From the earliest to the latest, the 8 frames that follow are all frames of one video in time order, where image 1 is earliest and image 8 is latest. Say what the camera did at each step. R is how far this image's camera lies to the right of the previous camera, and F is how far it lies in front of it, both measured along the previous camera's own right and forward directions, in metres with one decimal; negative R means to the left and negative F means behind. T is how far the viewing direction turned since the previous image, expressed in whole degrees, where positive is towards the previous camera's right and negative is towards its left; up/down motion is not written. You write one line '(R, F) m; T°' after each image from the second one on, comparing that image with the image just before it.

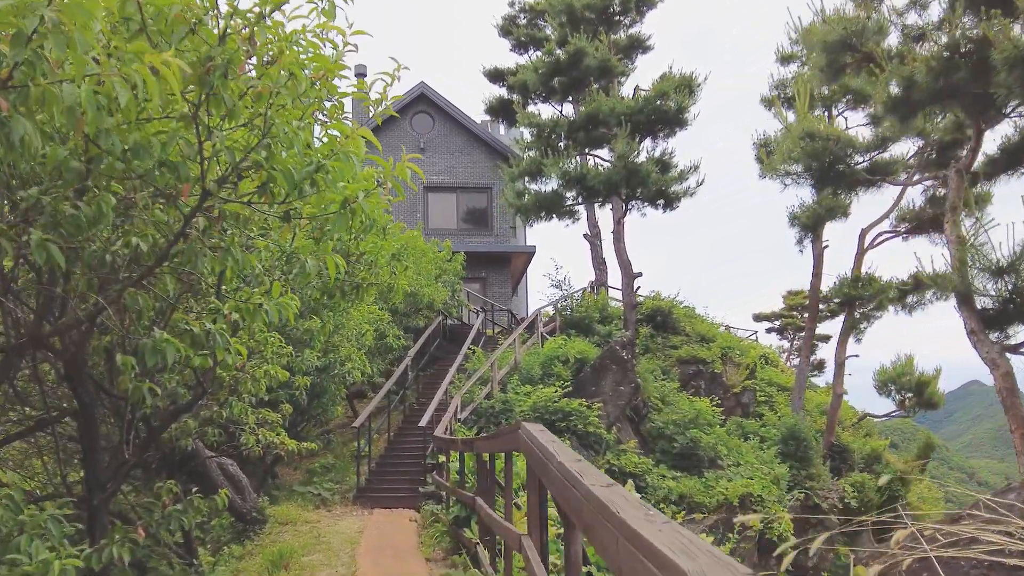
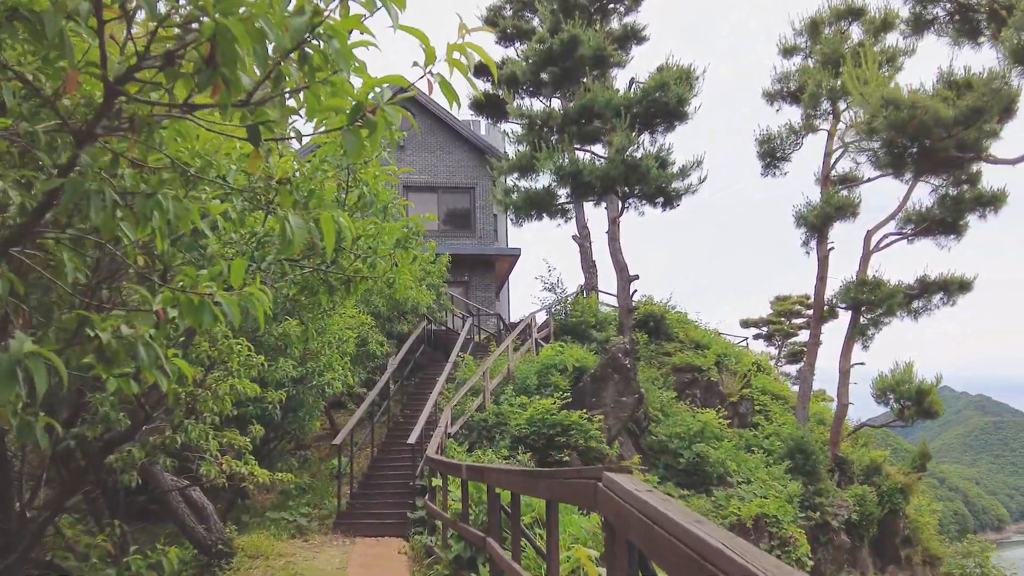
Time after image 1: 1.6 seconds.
(-0.2, +1.1) m; +1°
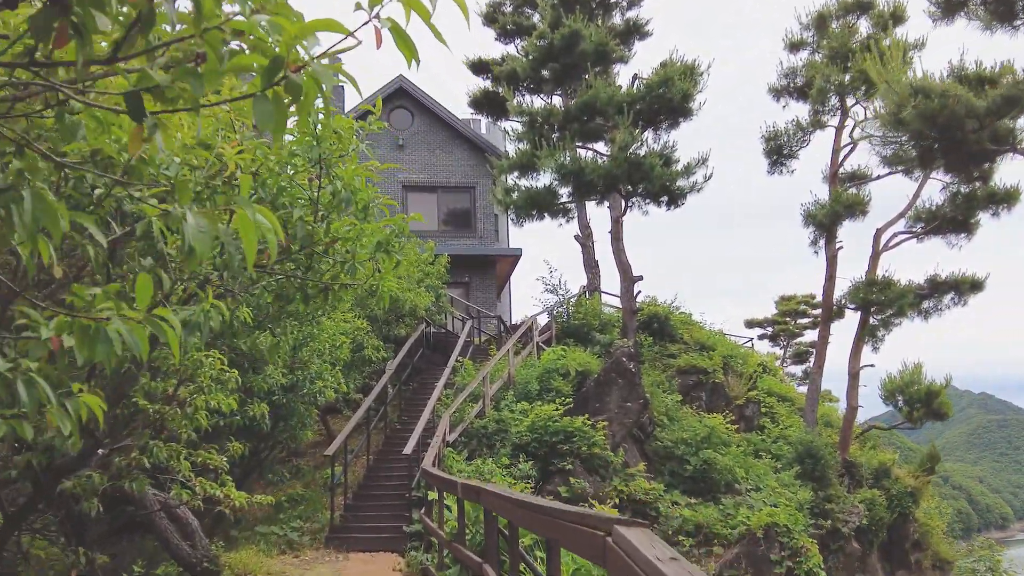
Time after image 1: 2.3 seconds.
(0.0, +0.4) m; 0°
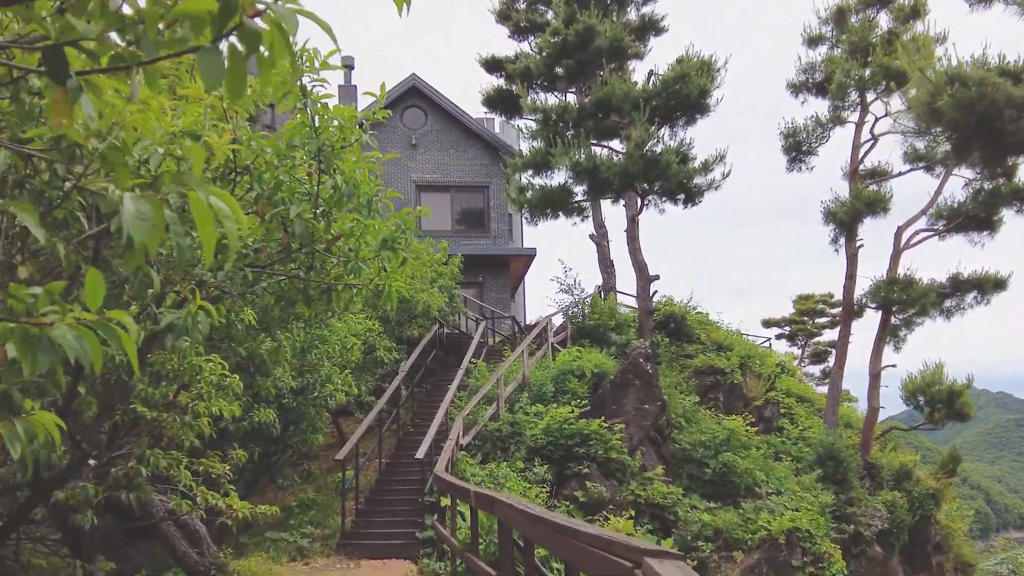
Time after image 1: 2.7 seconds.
(0.0, +0.2) m; -1°
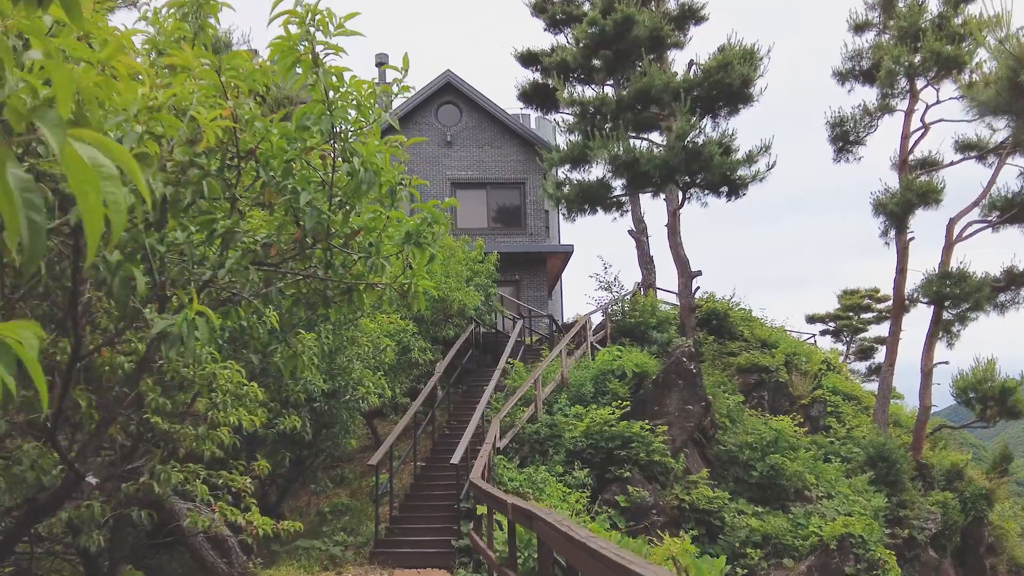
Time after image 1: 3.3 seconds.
(0.0, +0.4) m; -2°
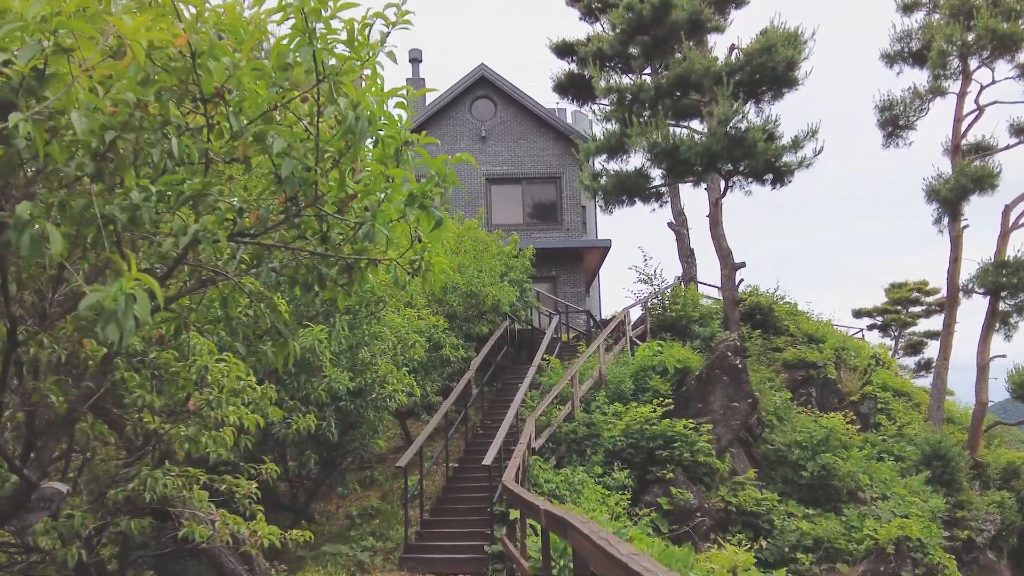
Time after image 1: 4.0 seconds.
(0.0, +0.5) m; -2°
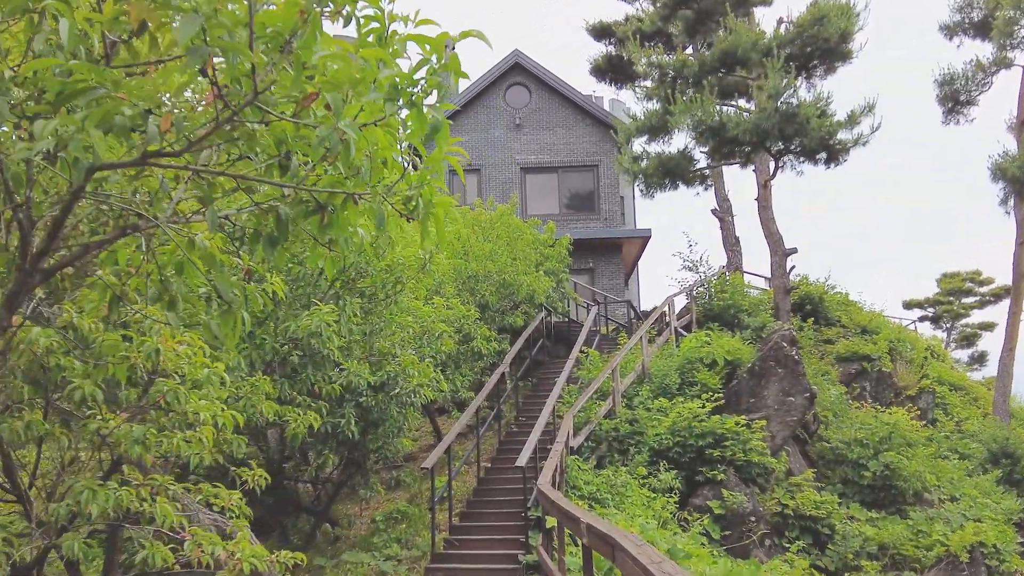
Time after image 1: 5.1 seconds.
(0.0, +0.7) m; -2°
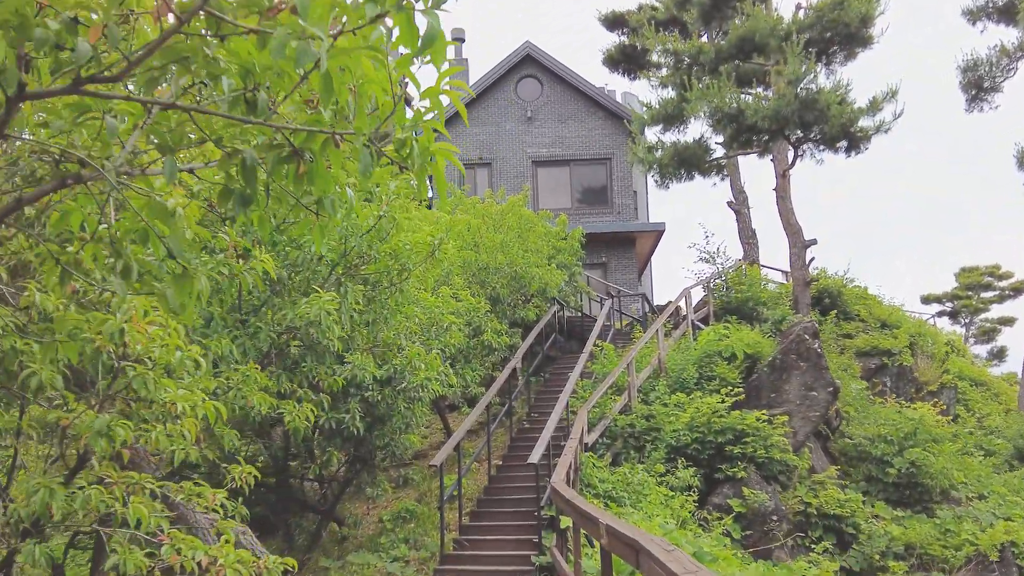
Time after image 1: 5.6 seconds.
(0.0, +0.3) m; -1°
